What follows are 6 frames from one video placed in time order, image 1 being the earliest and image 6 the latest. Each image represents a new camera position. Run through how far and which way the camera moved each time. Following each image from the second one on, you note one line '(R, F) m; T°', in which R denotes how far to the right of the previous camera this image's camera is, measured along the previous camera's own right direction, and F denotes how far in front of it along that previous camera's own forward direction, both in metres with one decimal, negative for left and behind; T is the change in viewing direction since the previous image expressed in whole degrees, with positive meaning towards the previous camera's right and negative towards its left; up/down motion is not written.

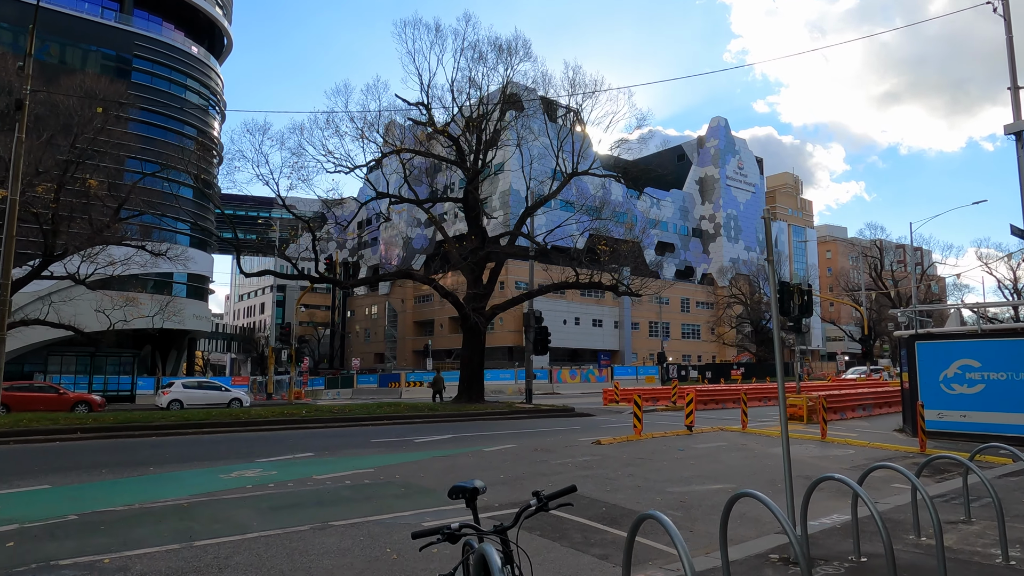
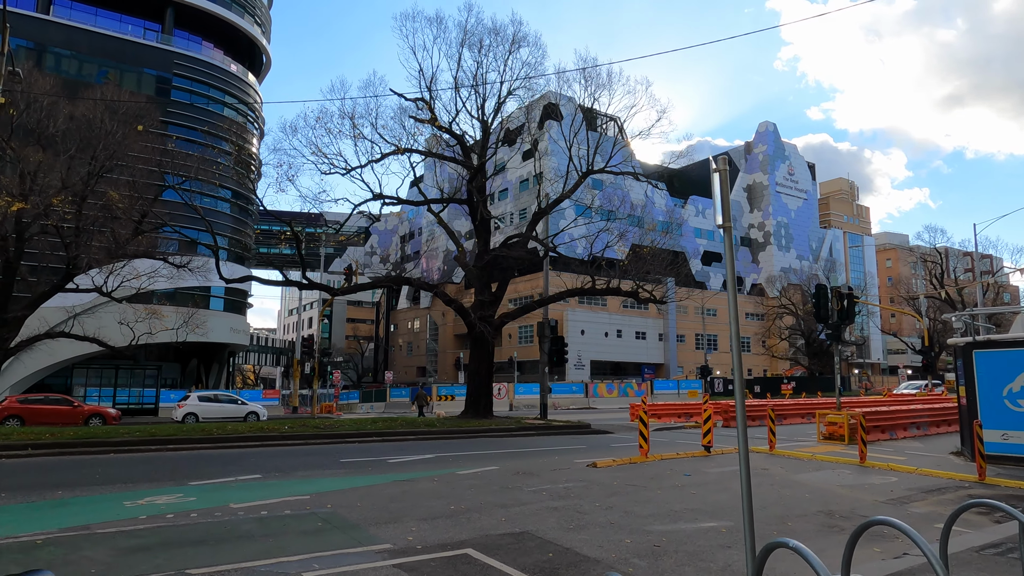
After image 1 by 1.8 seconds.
(+1.0, +1.3) m; -4°
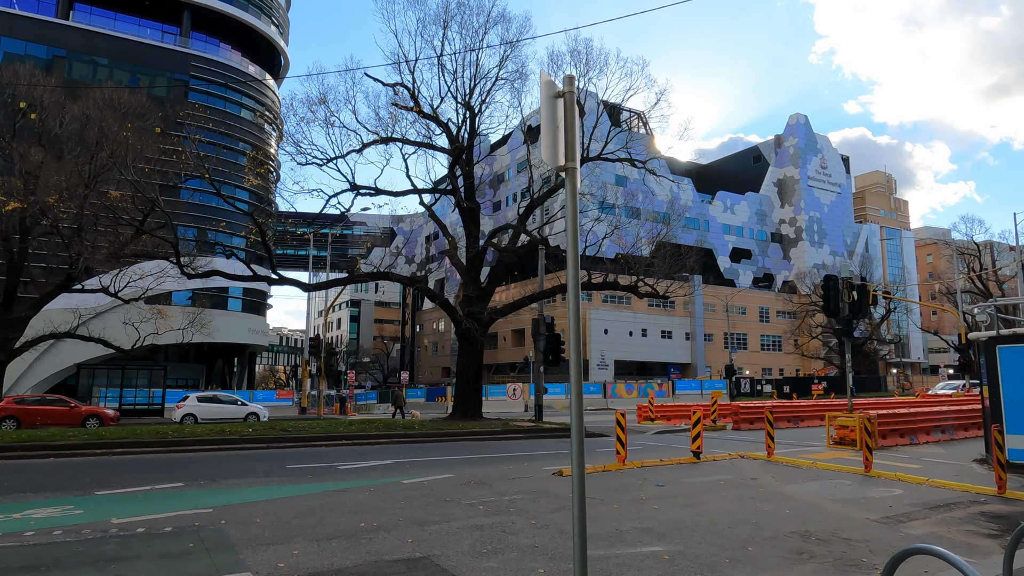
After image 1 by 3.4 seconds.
(+1.0, +0.9) m; -3°
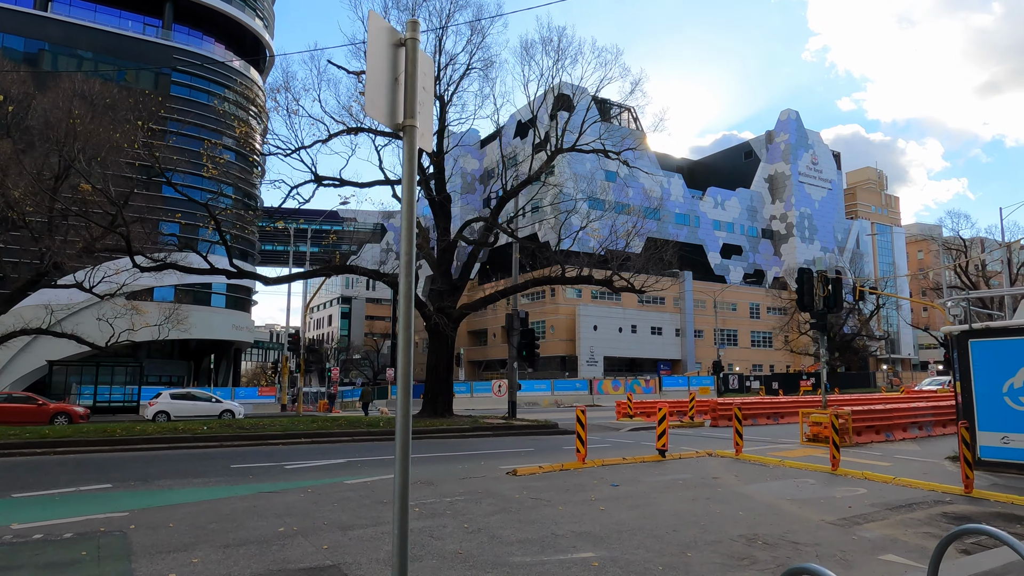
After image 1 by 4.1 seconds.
(+0.6, +0.4) m; 0°
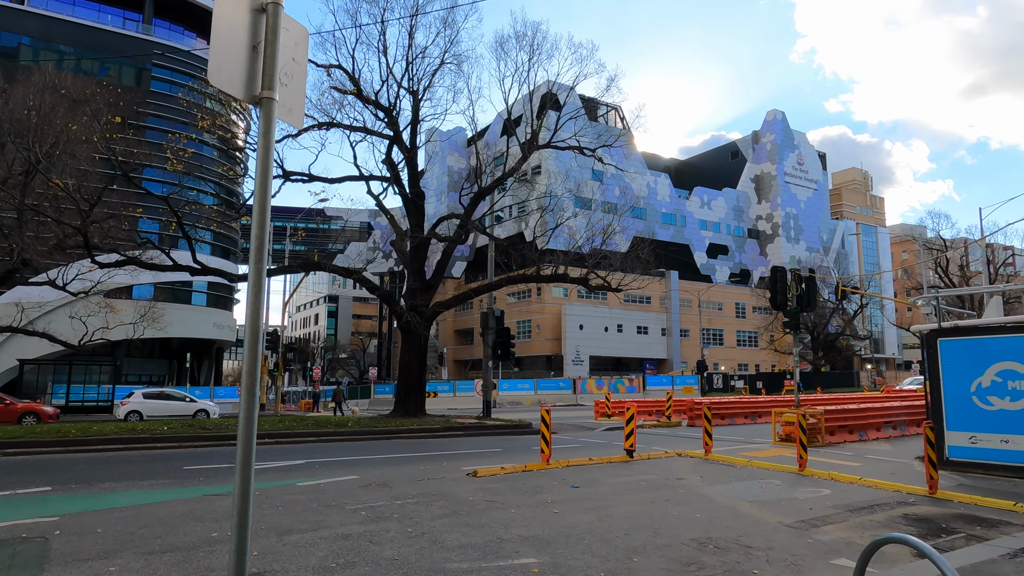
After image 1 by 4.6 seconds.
(+0.4, +0.2) m; +1°
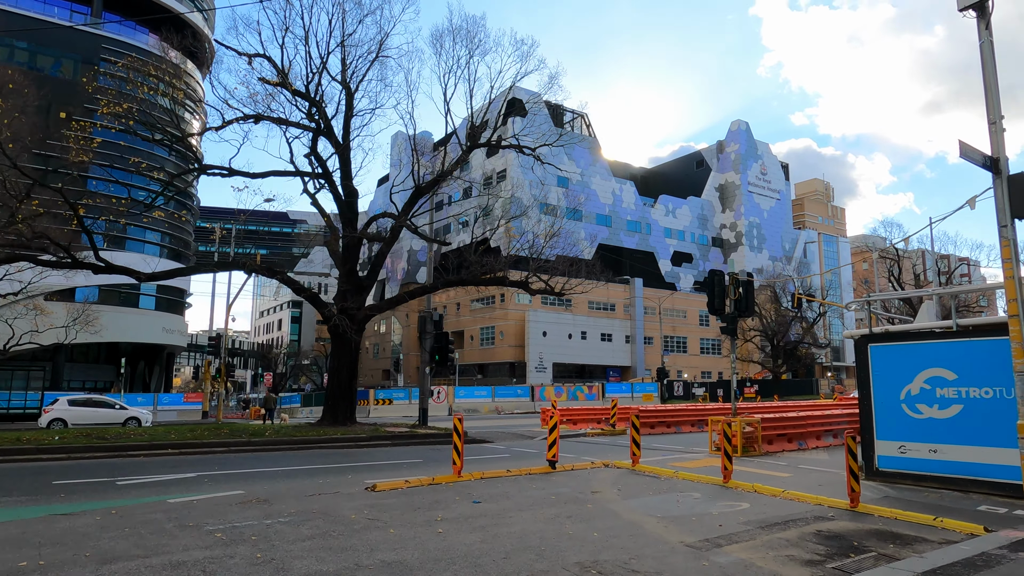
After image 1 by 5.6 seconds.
(+0.8, +0.6) m; +2°
